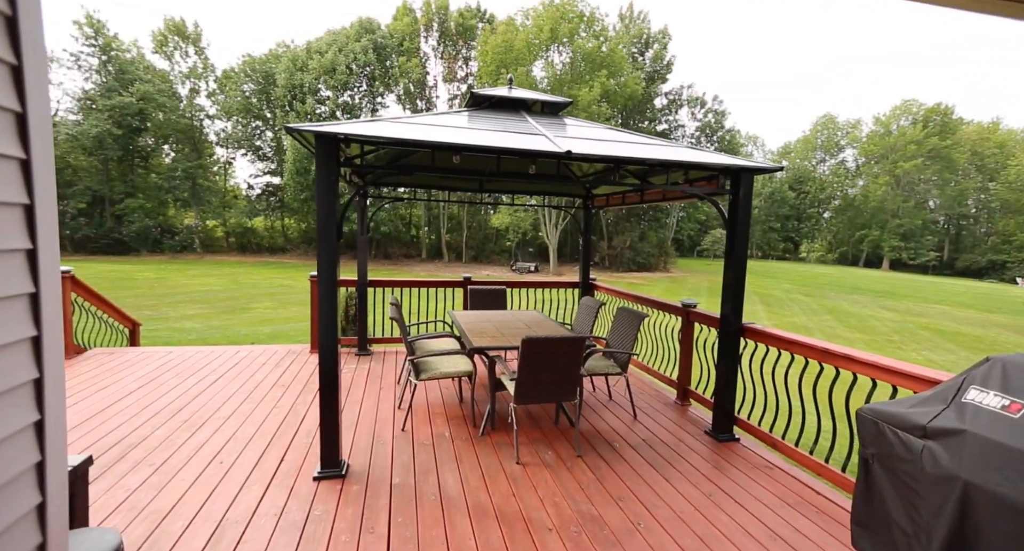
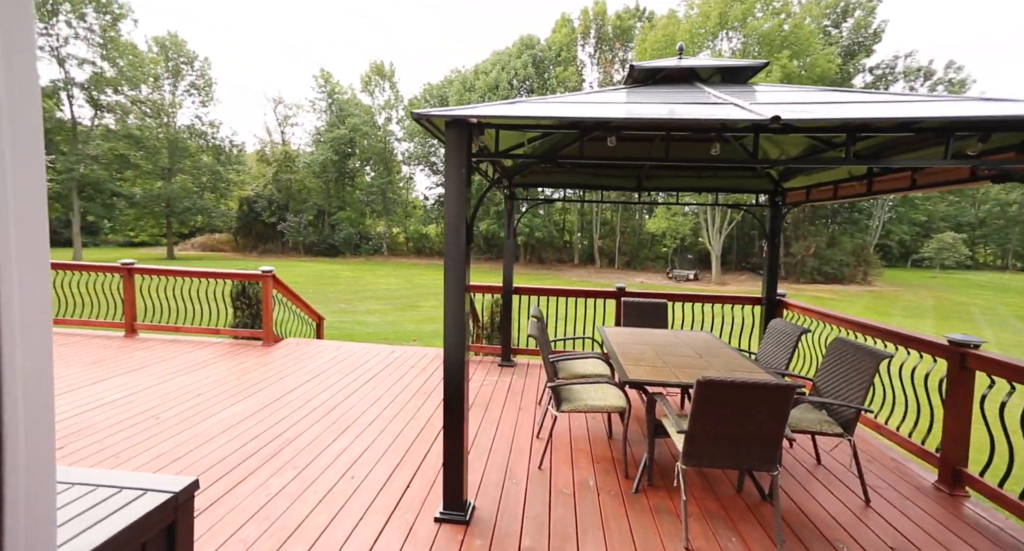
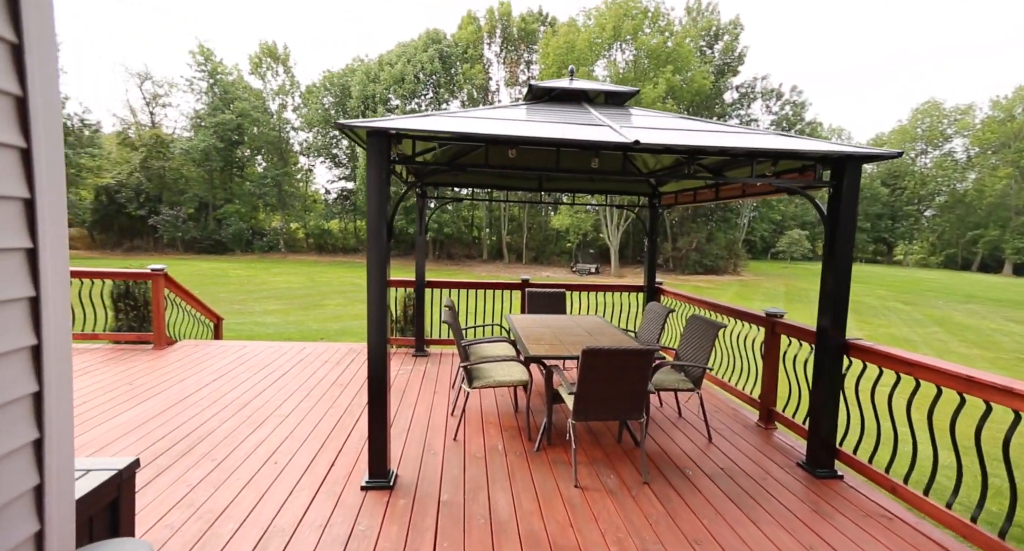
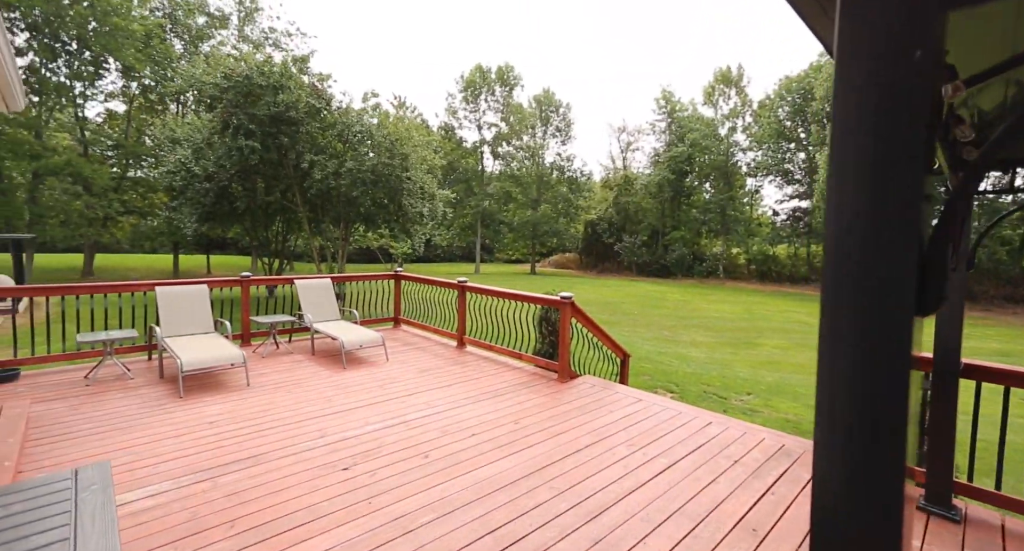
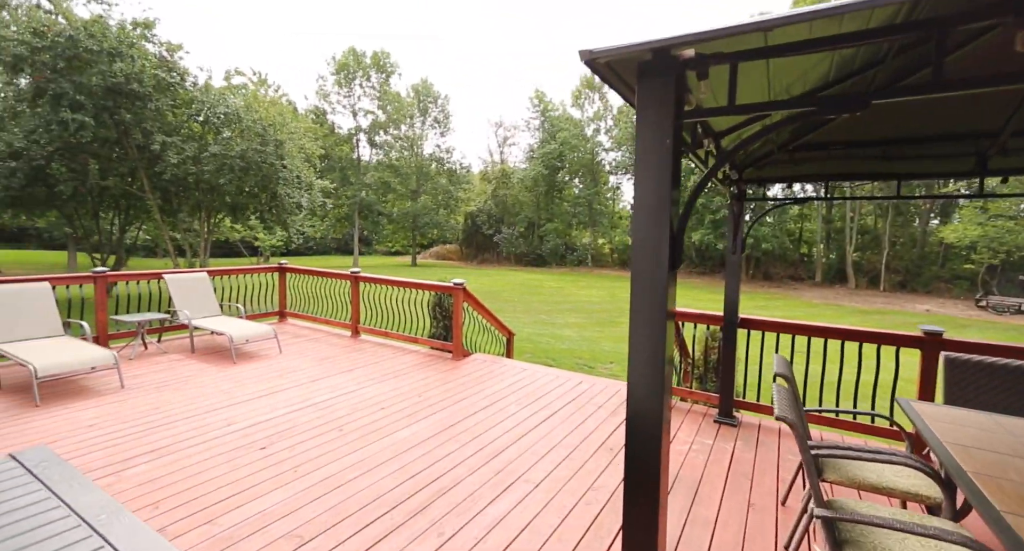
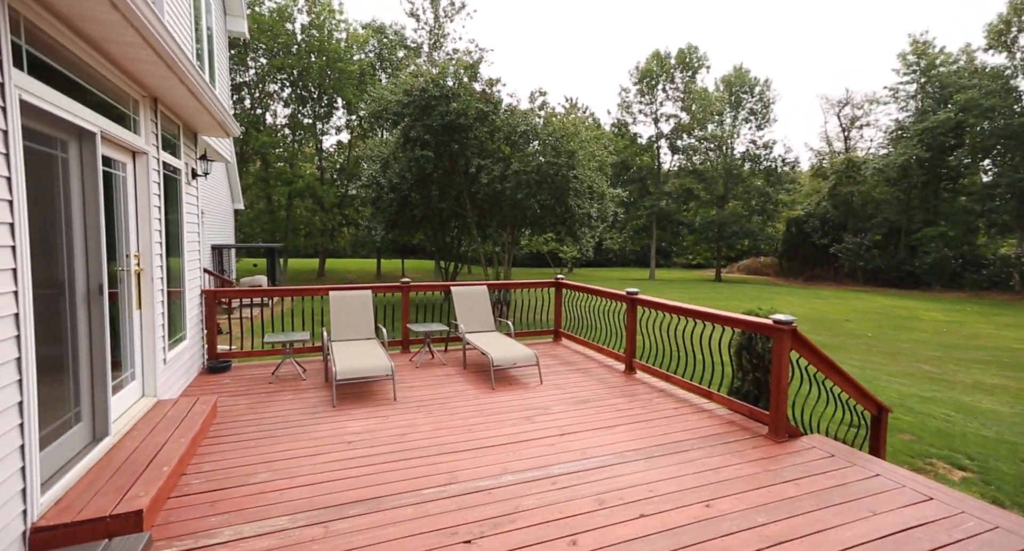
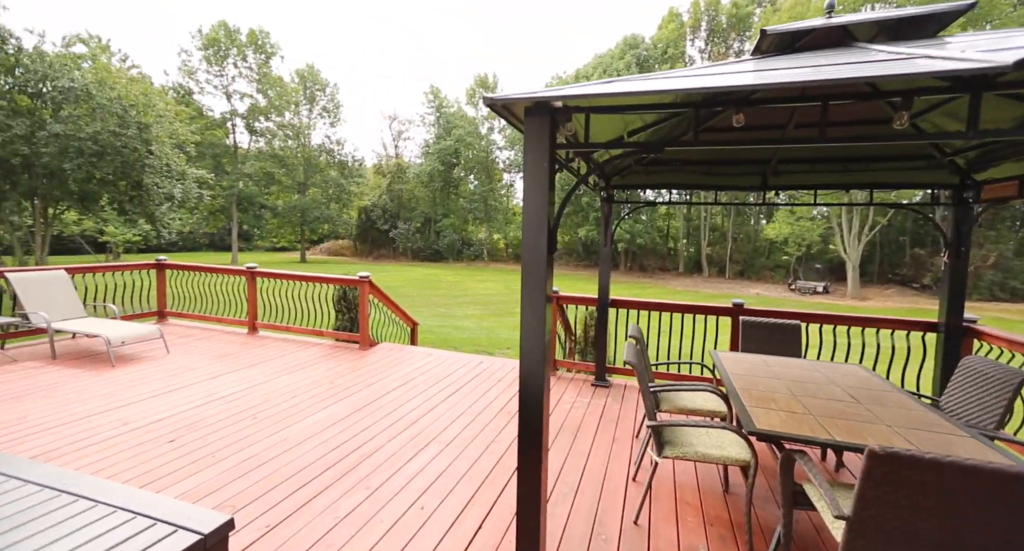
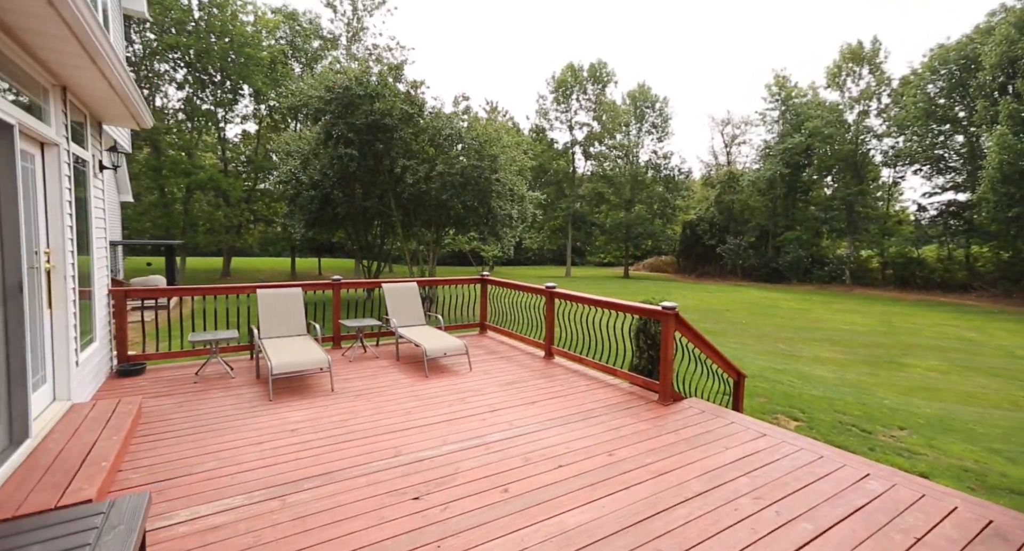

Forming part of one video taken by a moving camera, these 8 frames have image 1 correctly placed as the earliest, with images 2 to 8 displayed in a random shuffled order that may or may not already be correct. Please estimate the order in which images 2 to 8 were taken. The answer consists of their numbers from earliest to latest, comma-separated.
3, 2, 7, 5, 4, 8, 6
